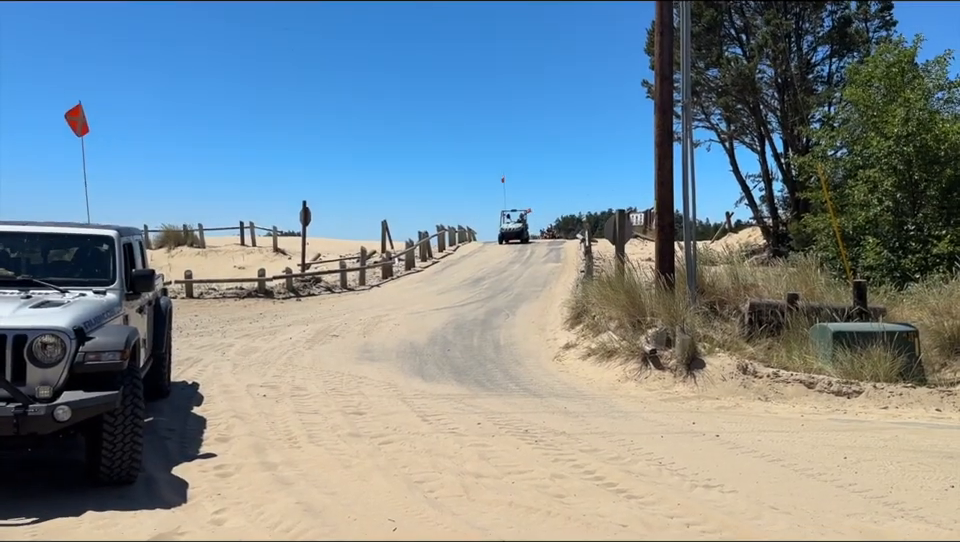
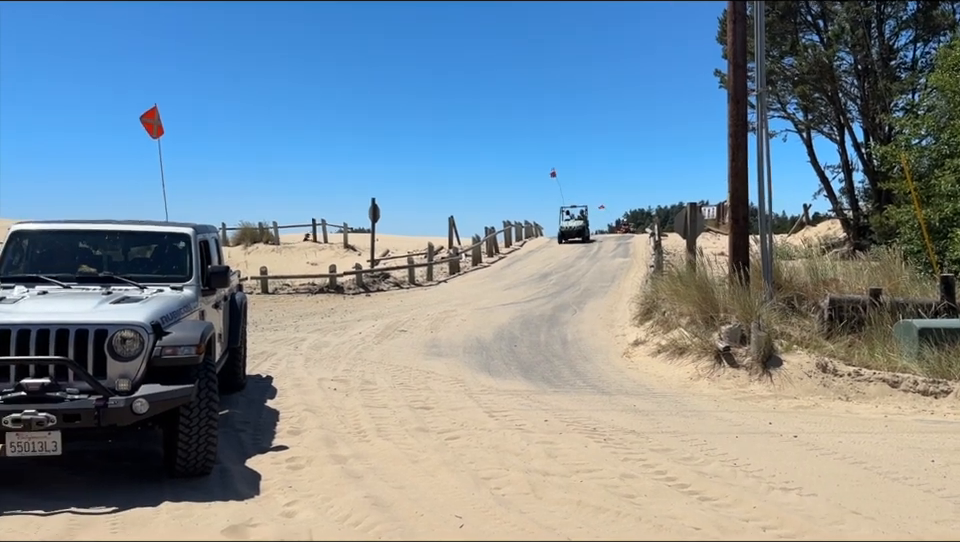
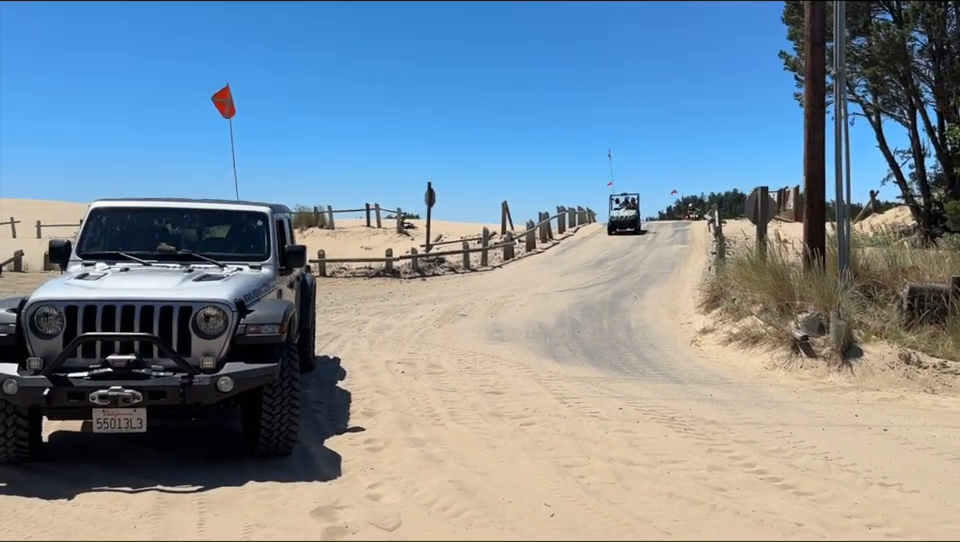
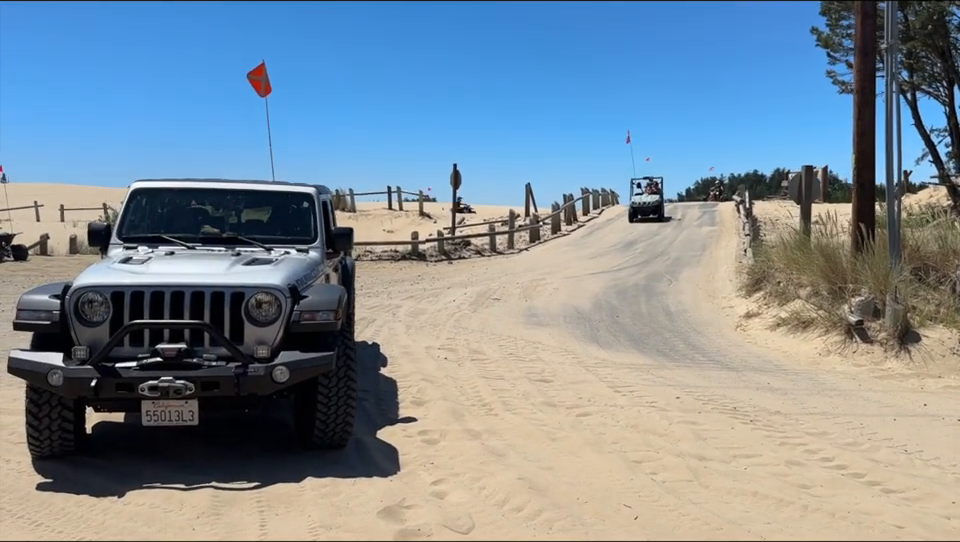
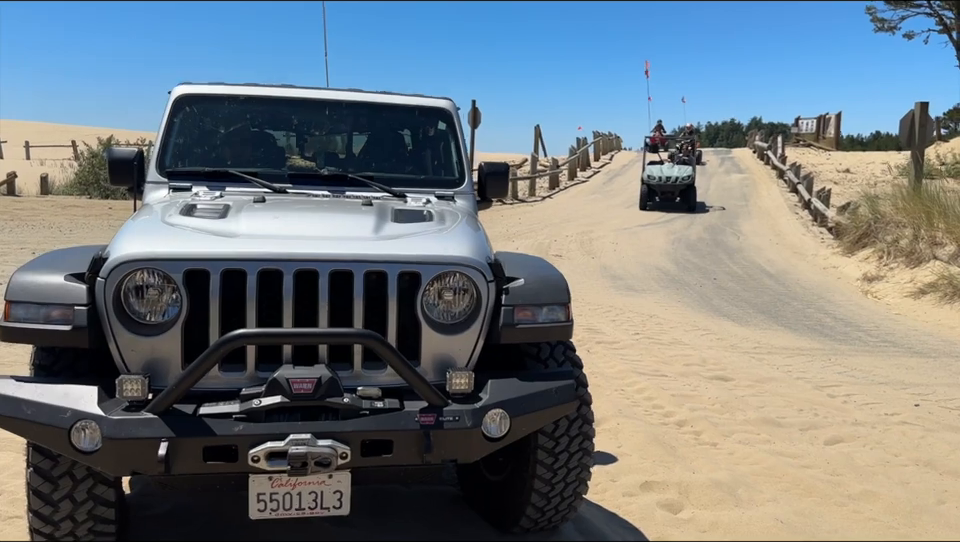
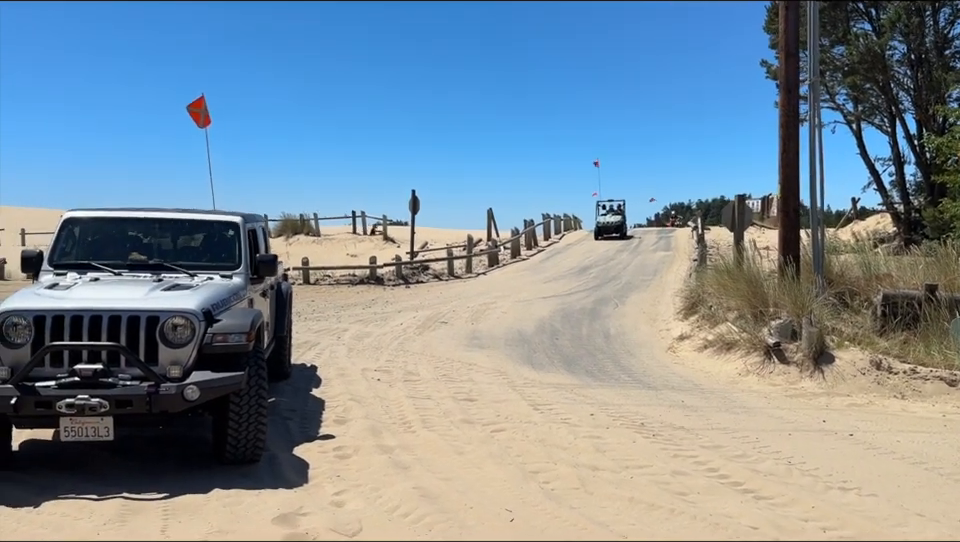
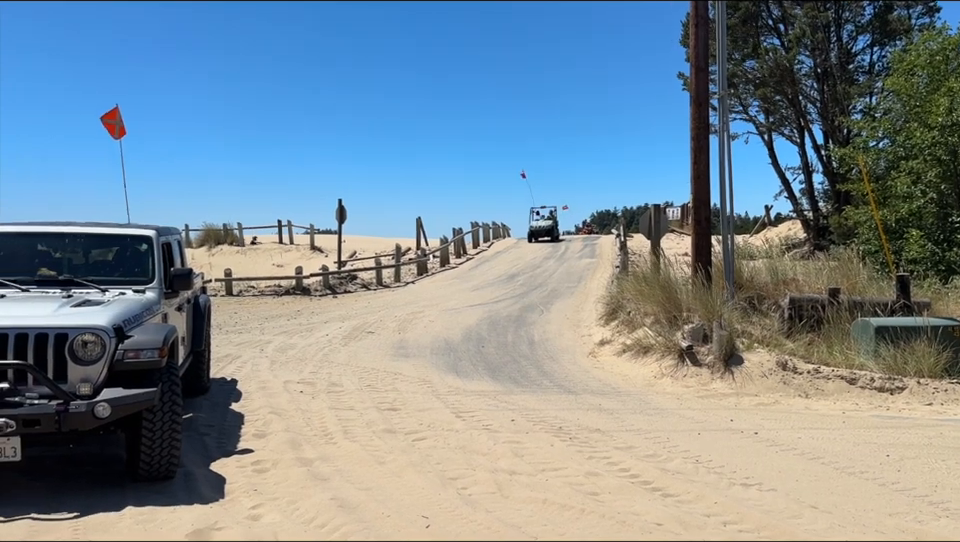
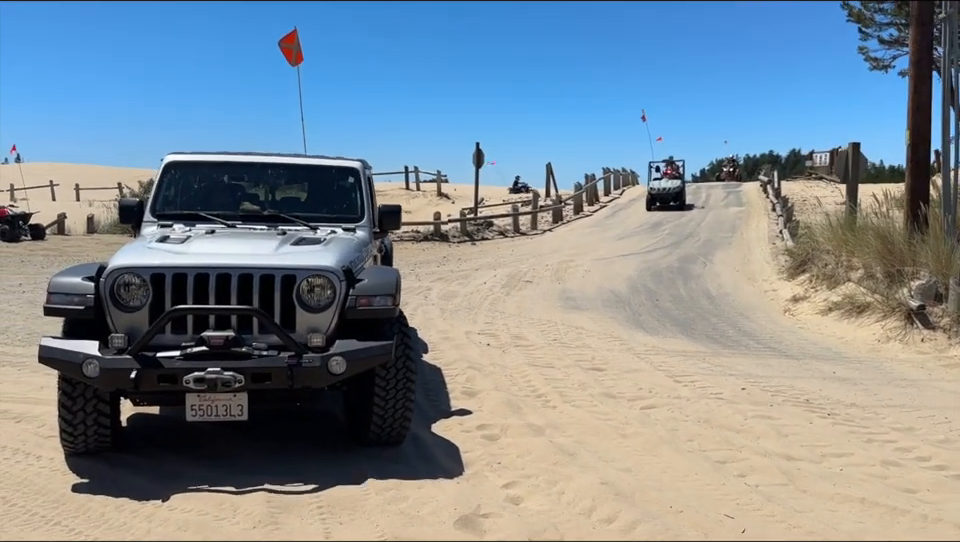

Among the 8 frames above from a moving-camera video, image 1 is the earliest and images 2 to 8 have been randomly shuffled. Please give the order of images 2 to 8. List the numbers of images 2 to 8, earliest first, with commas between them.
7, 2, 6, 3, 4, 8, 5
